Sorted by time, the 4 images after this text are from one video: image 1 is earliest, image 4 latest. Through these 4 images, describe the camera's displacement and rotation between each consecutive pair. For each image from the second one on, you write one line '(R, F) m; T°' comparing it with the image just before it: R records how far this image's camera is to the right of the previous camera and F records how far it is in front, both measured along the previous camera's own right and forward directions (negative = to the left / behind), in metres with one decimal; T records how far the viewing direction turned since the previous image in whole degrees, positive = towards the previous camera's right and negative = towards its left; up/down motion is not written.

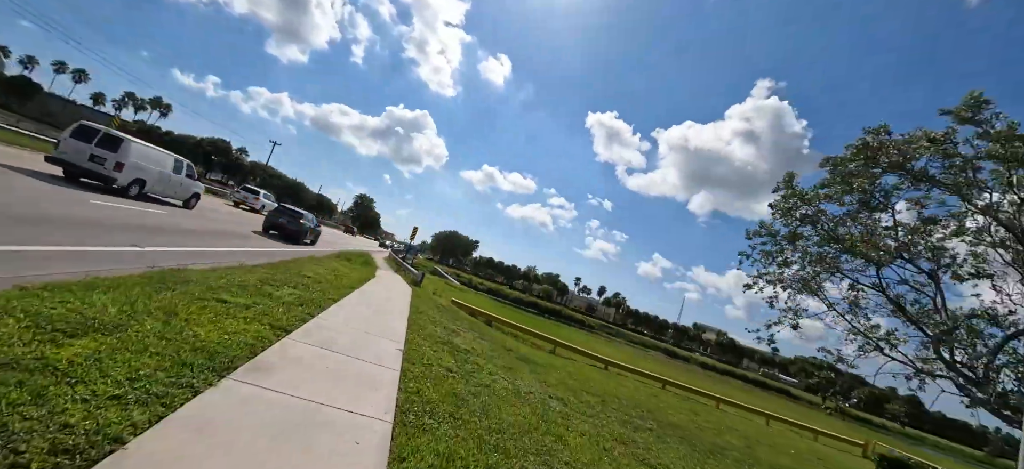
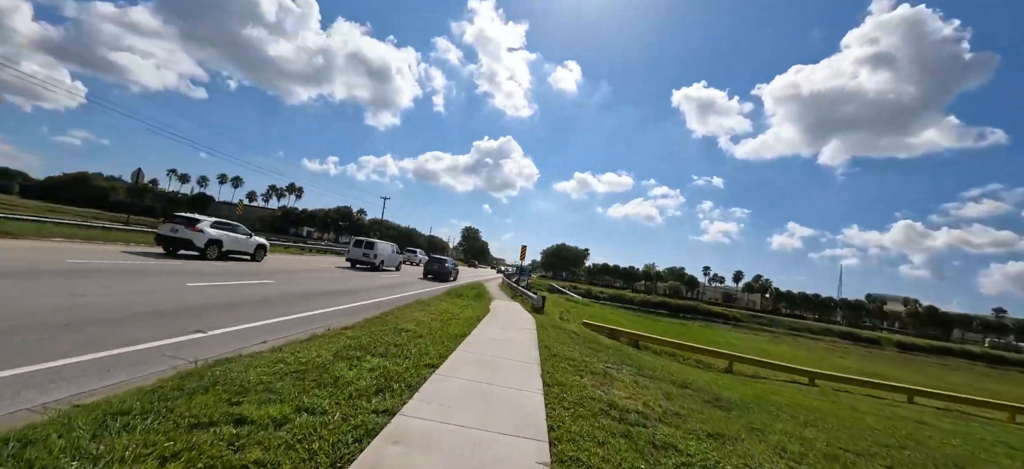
(-0.8, +2.8) m; -15°
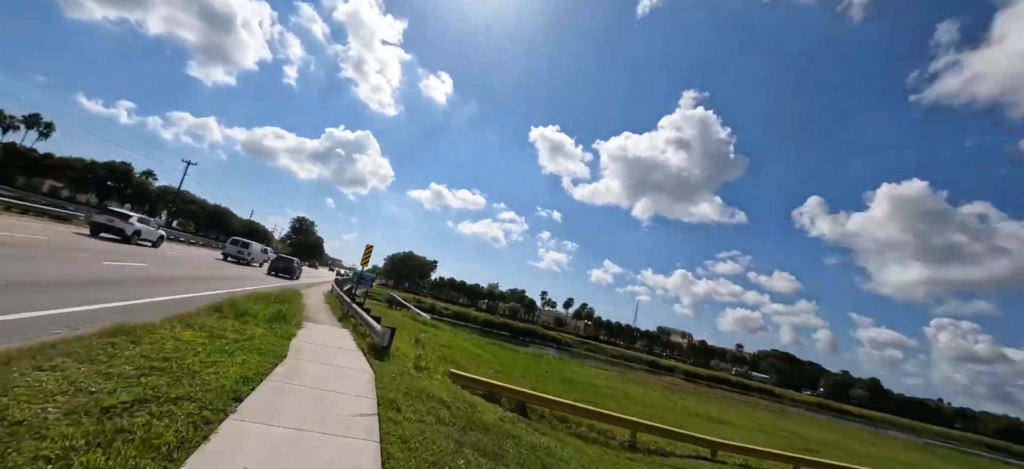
(0.0, +4.9) m; +22°
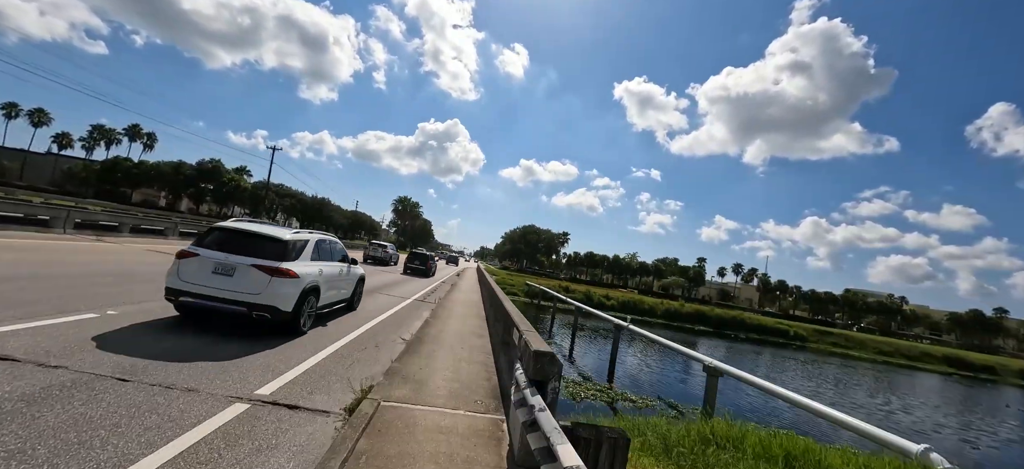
(-10.1, +20.9) m; -14°
